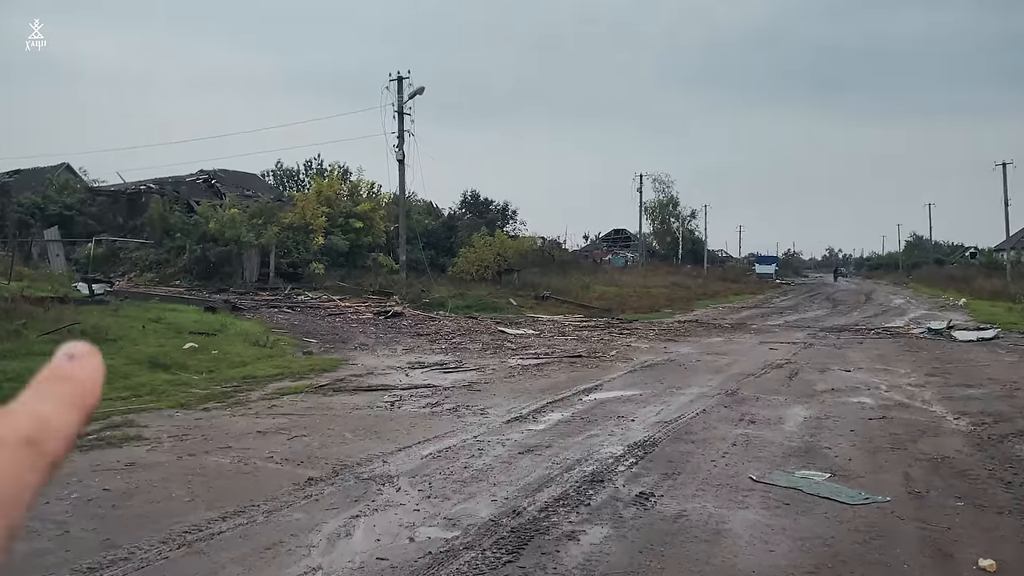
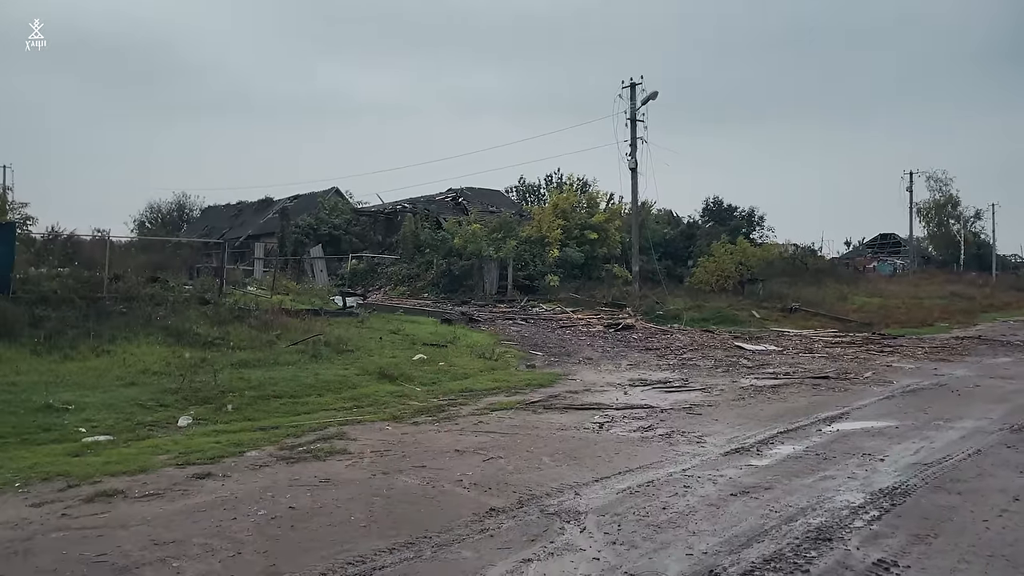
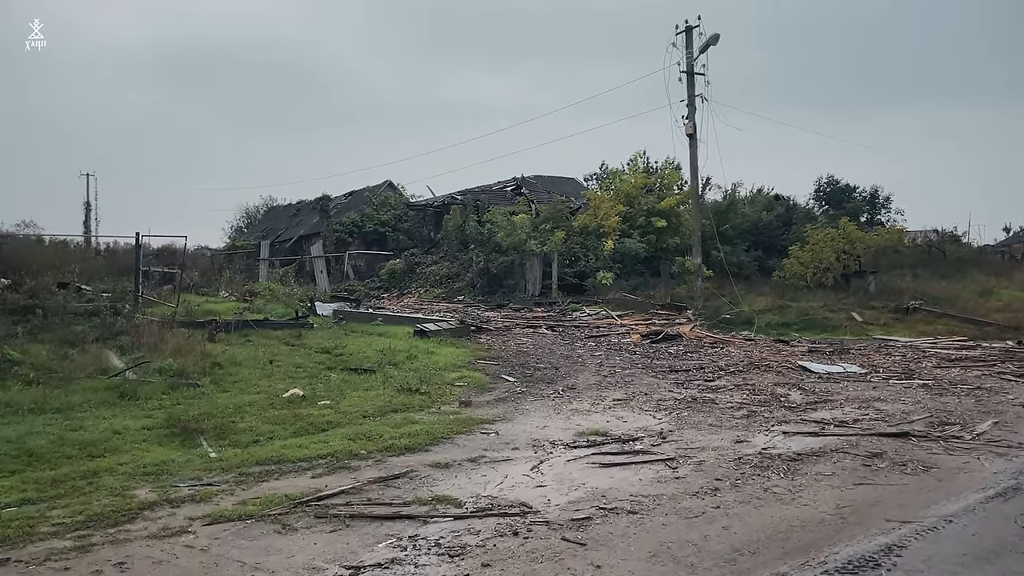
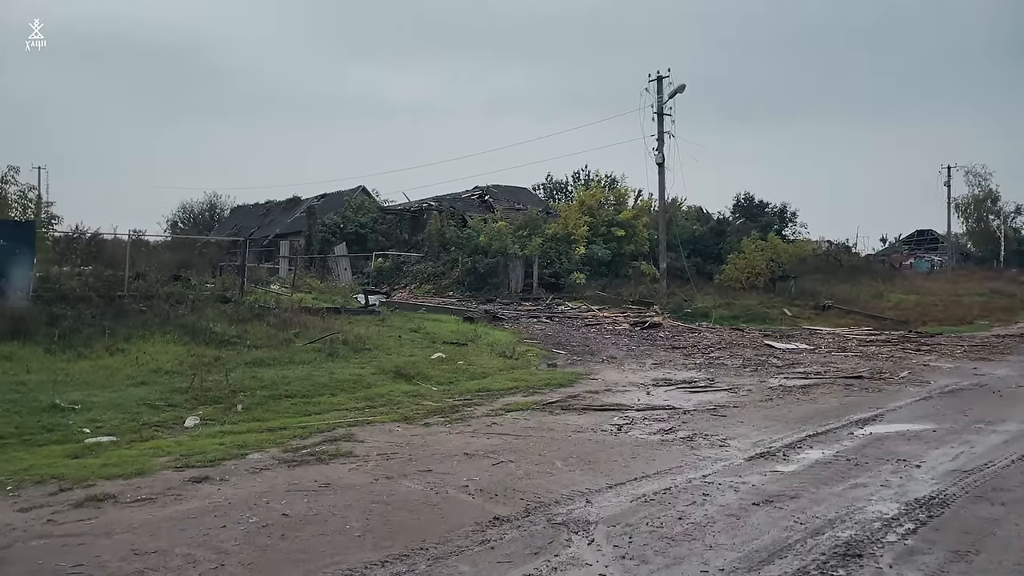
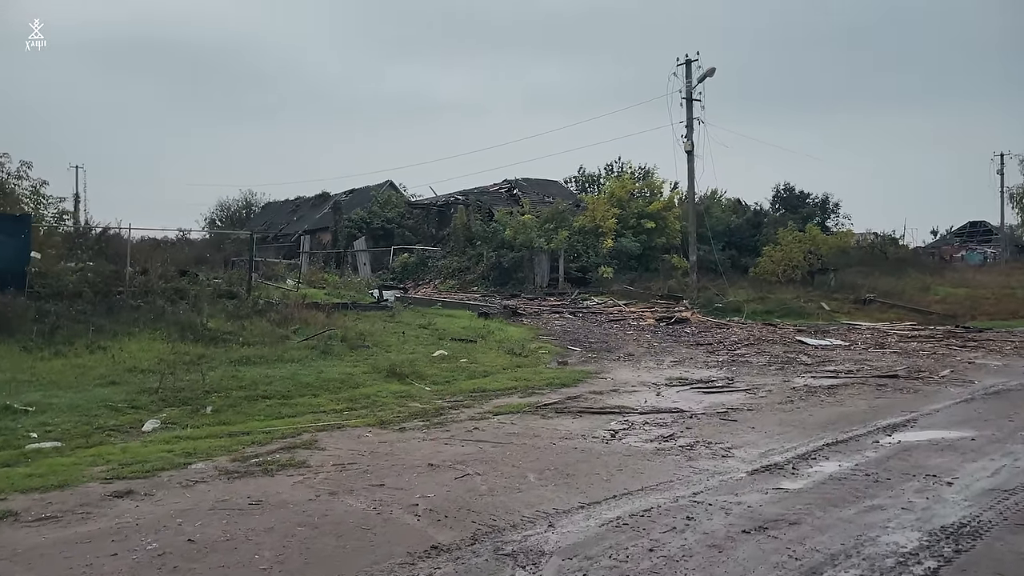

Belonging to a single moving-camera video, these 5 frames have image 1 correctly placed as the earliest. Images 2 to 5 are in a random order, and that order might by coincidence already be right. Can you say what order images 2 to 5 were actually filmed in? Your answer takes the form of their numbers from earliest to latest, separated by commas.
2, 4, 5, 3
